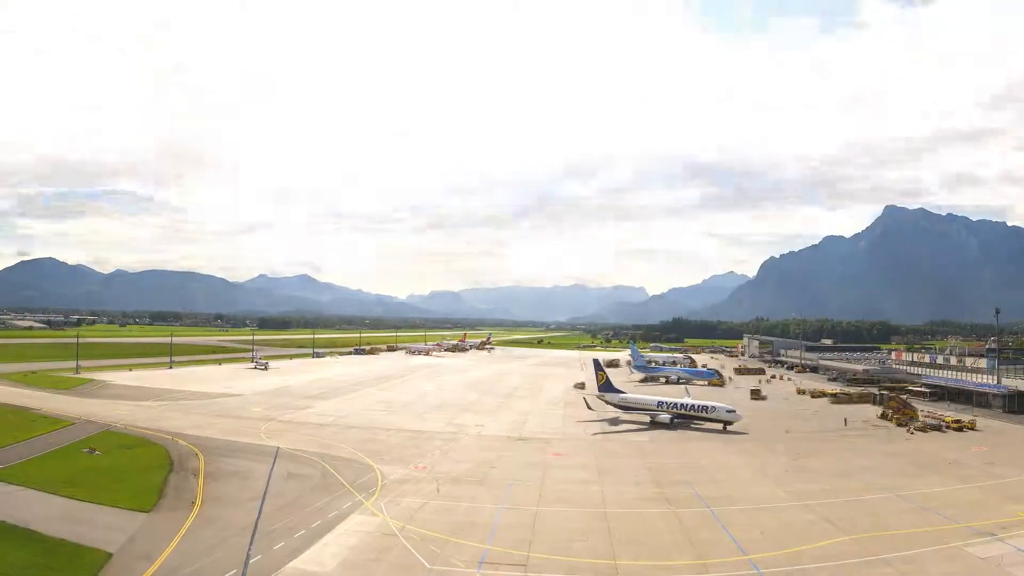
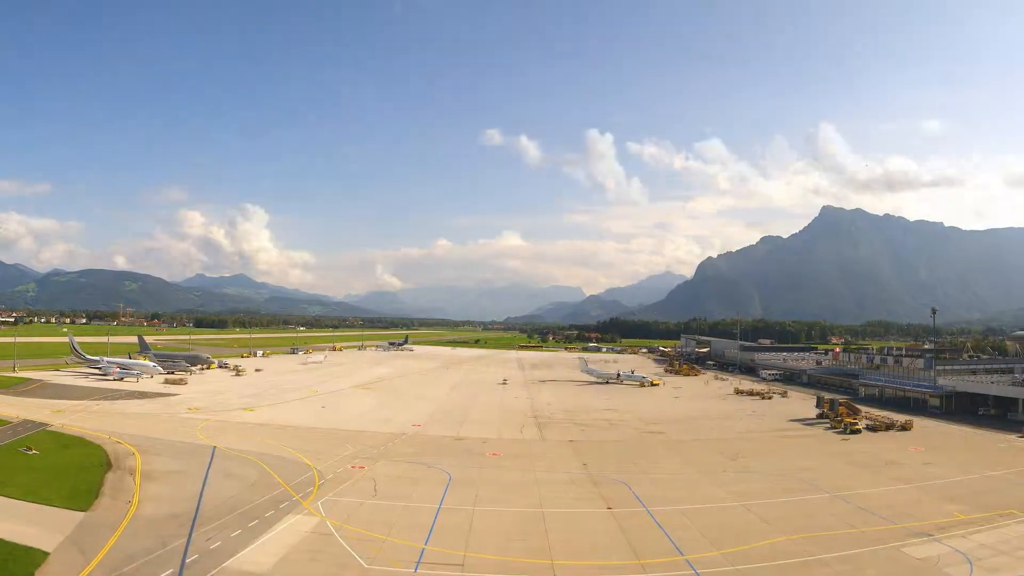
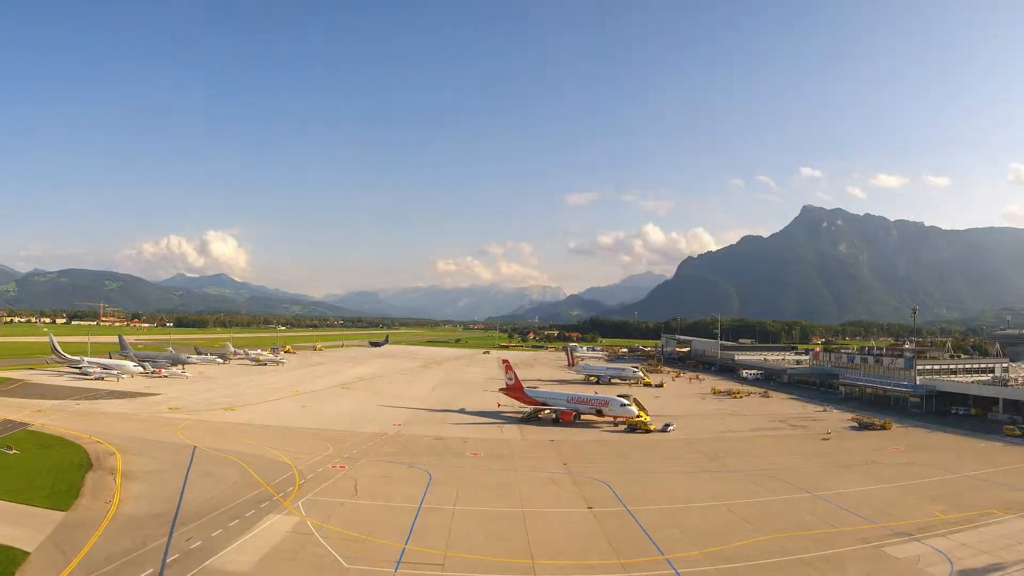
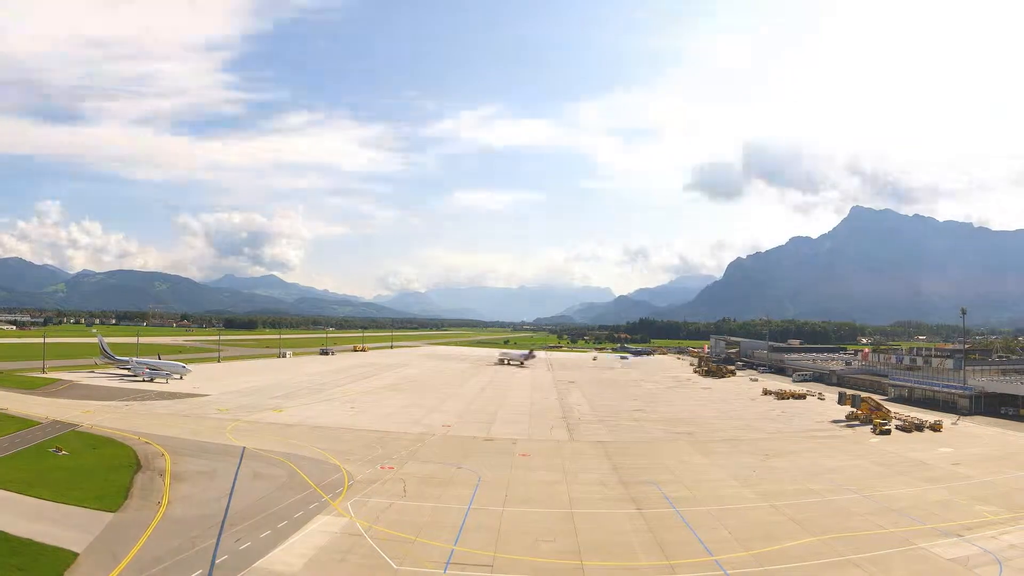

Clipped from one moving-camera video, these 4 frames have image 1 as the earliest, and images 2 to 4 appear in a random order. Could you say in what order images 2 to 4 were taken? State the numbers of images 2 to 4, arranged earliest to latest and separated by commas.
4, 2, 3
